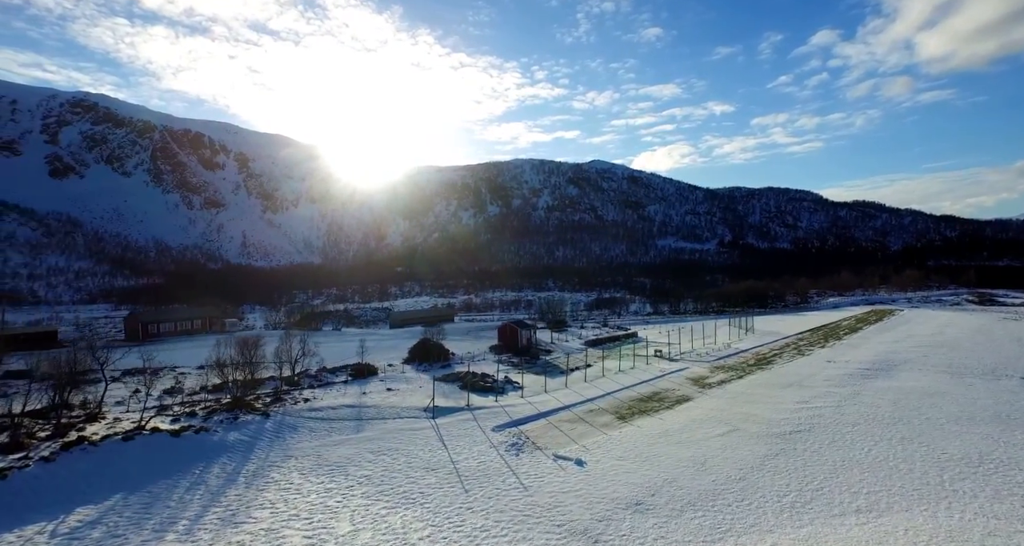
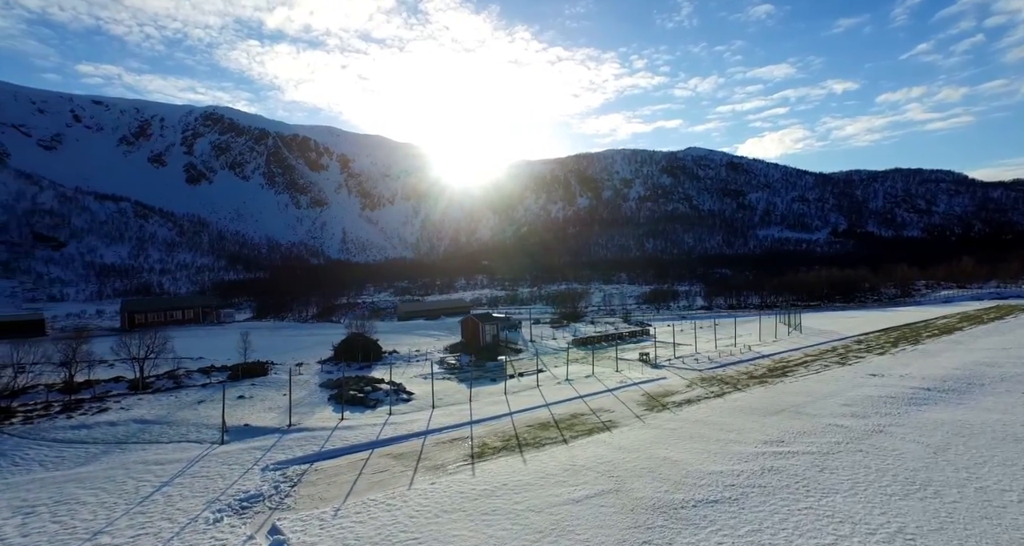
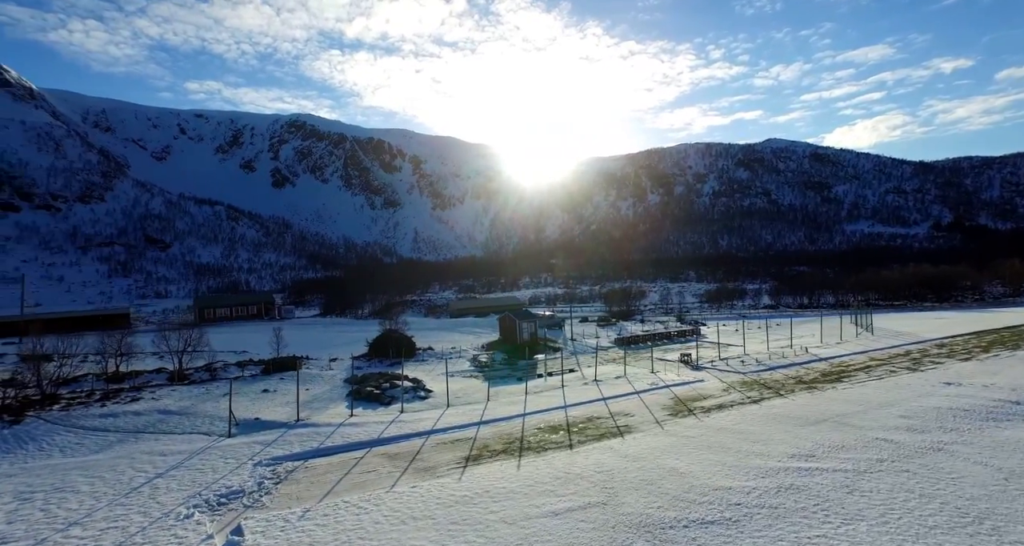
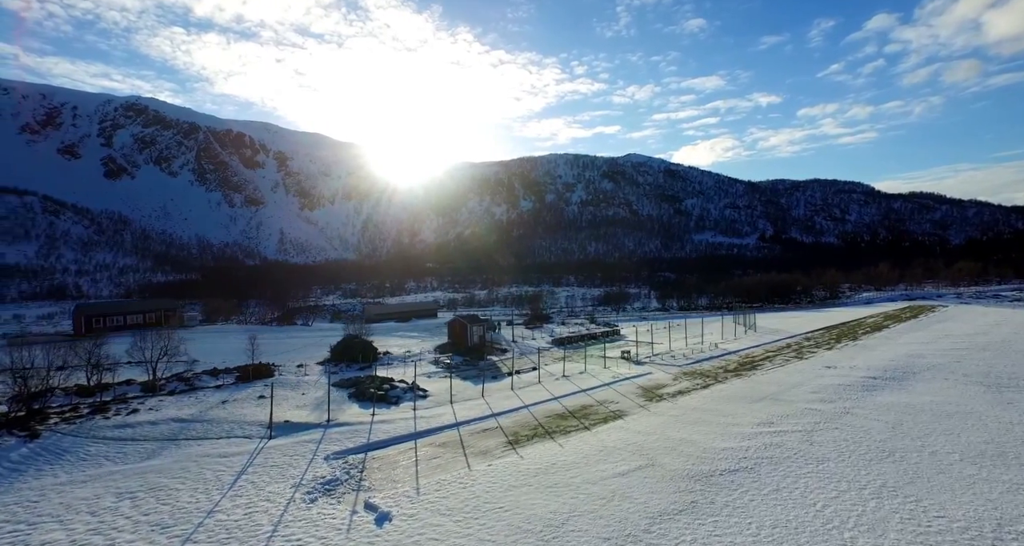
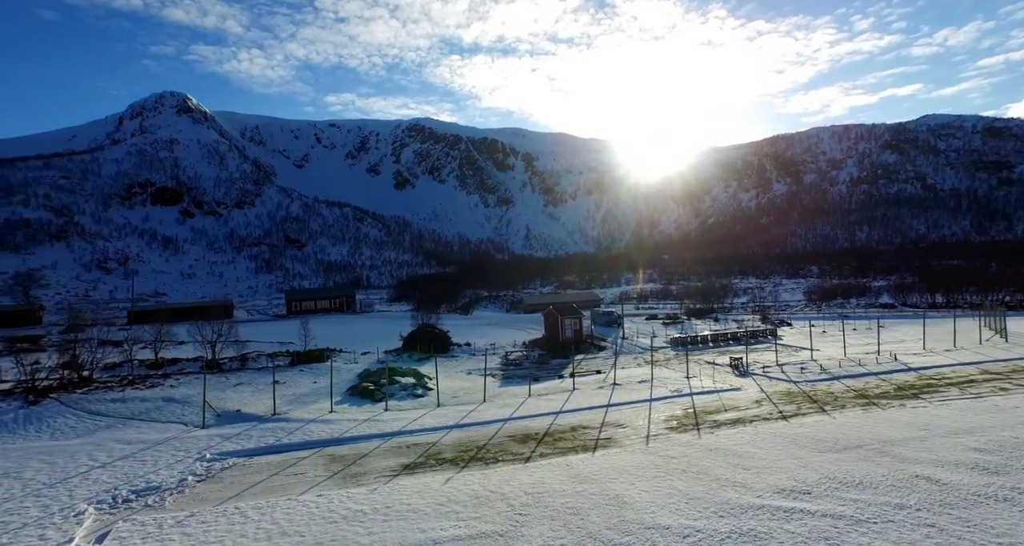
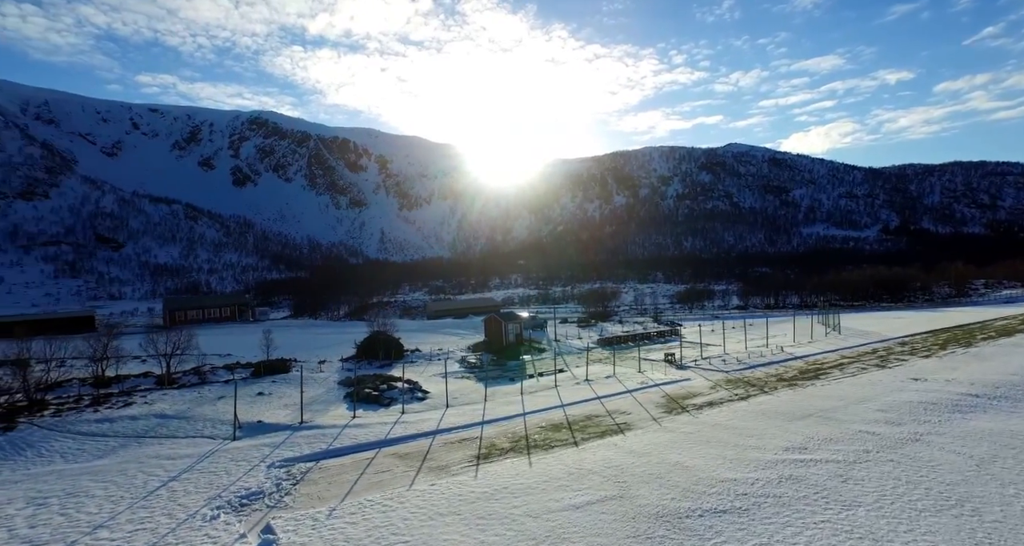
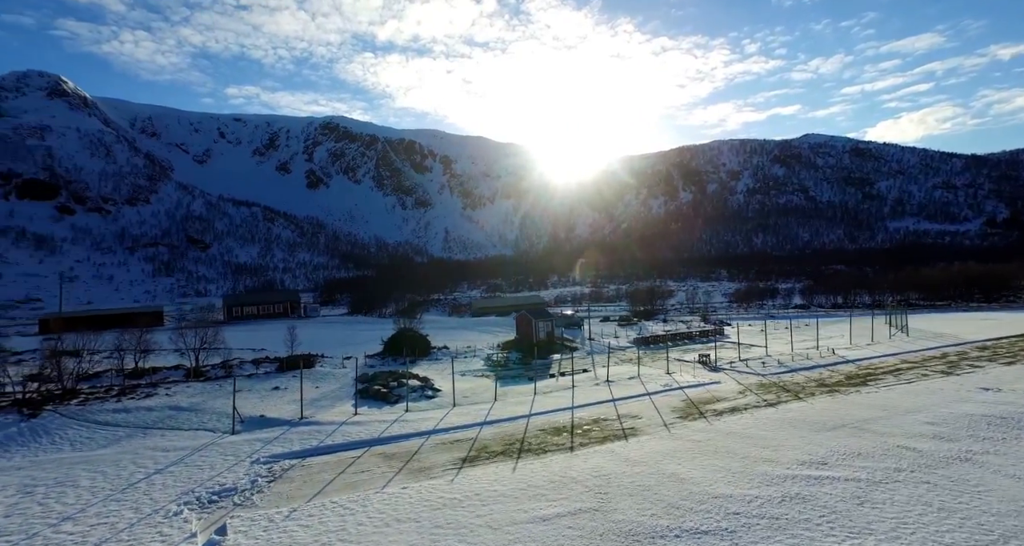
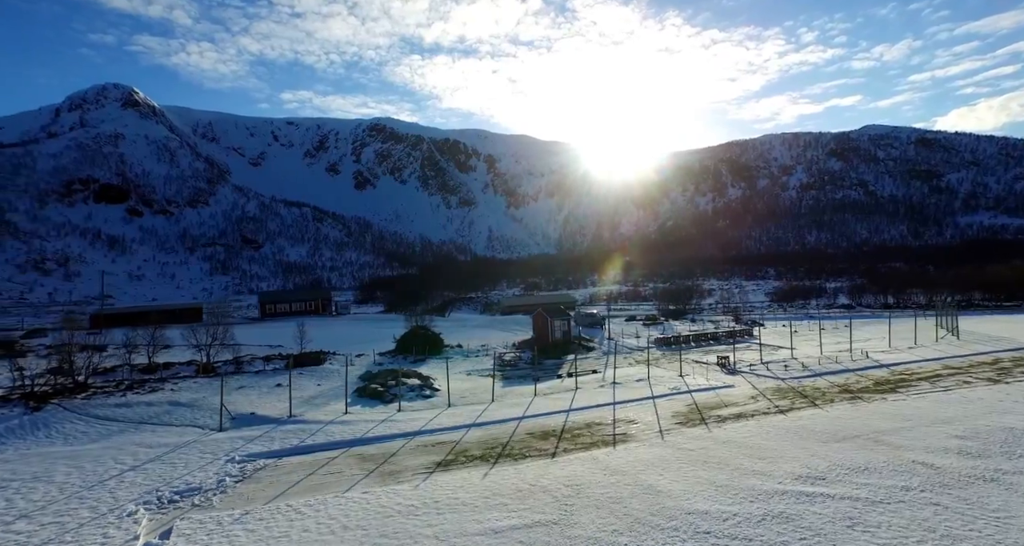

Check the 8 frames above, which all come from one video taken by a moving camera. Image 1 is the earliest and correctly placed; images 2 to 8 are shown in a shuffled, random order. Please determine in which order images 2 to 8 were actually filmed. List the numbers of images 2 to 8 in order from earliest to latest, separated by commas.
4, 2, 6, 3, 7, 8, 5
